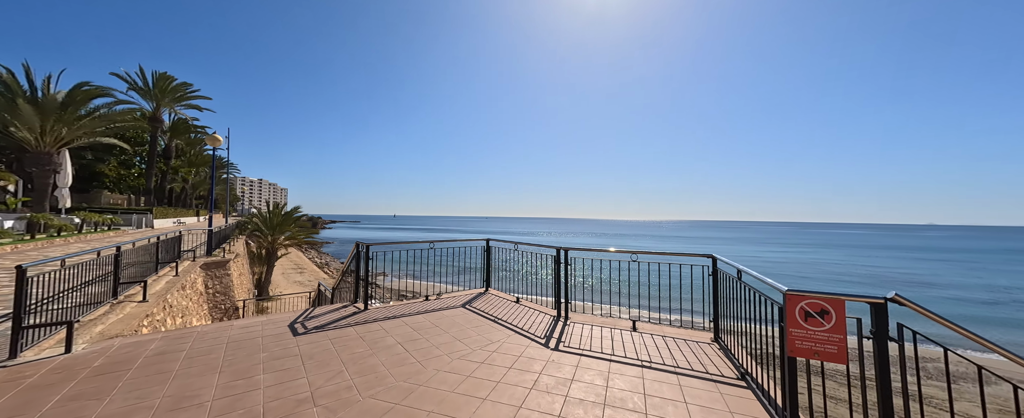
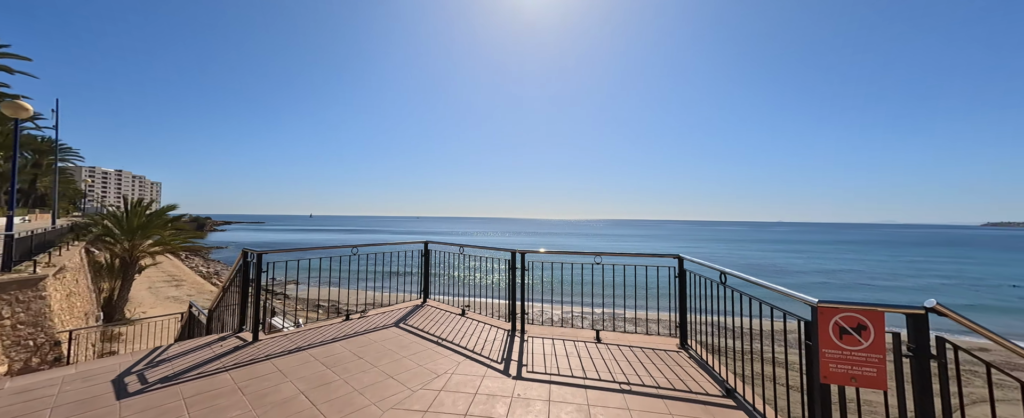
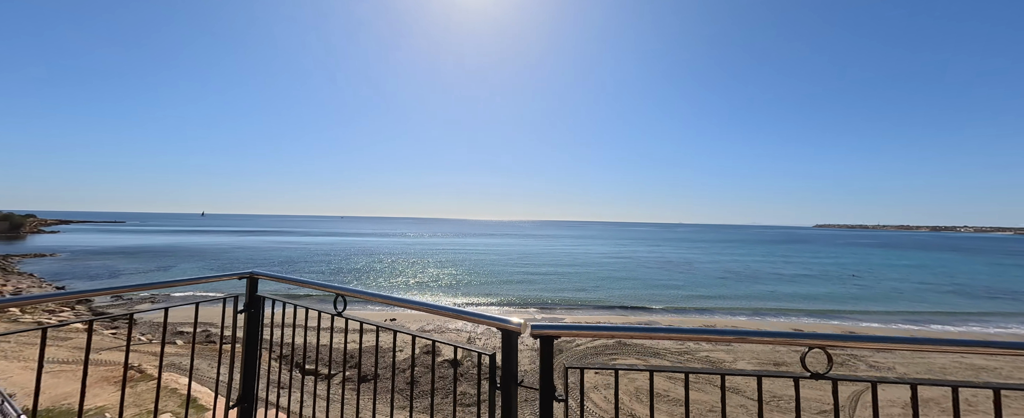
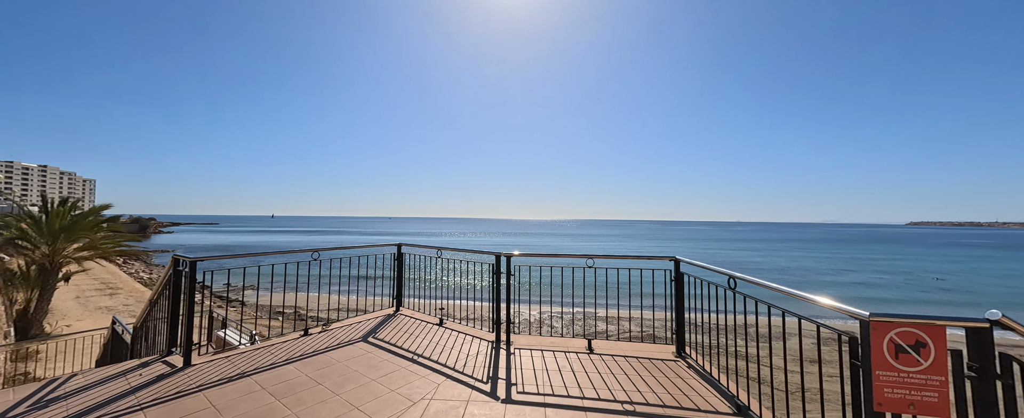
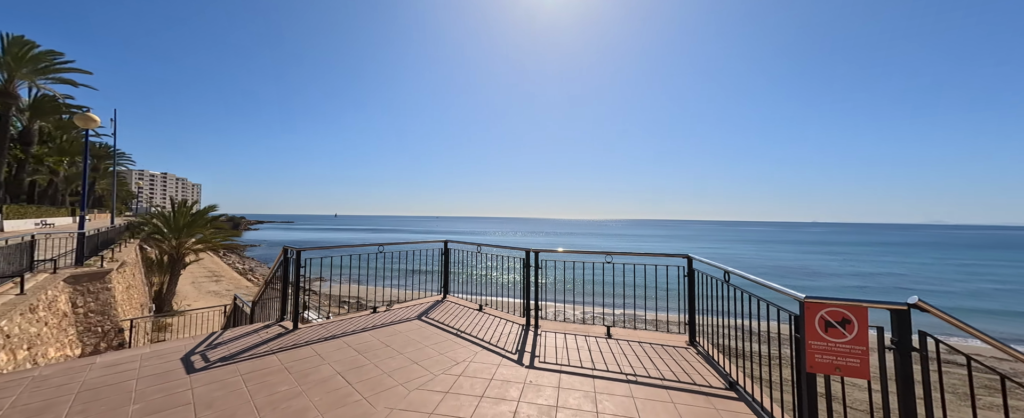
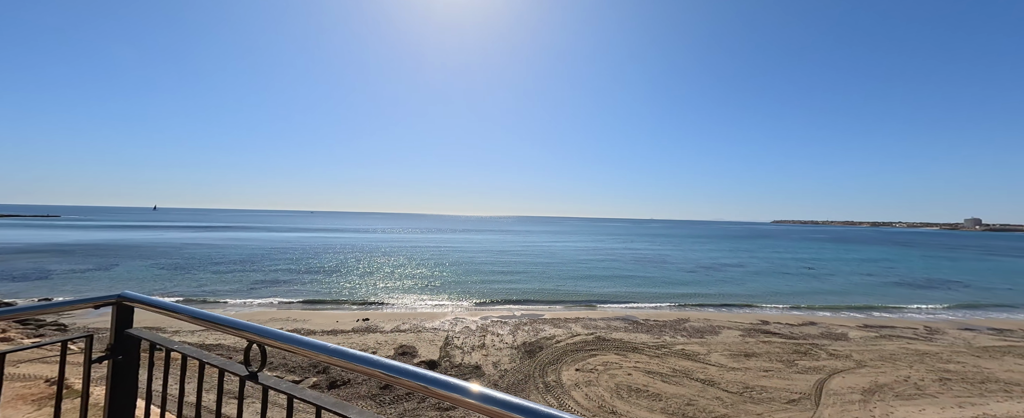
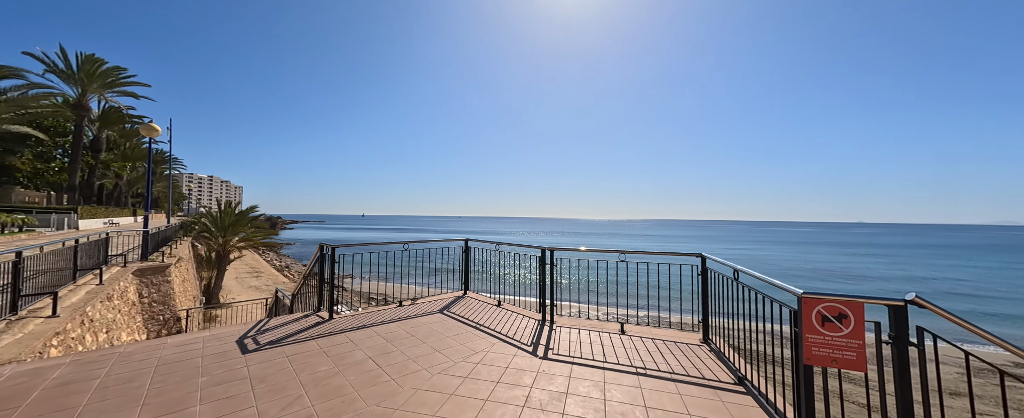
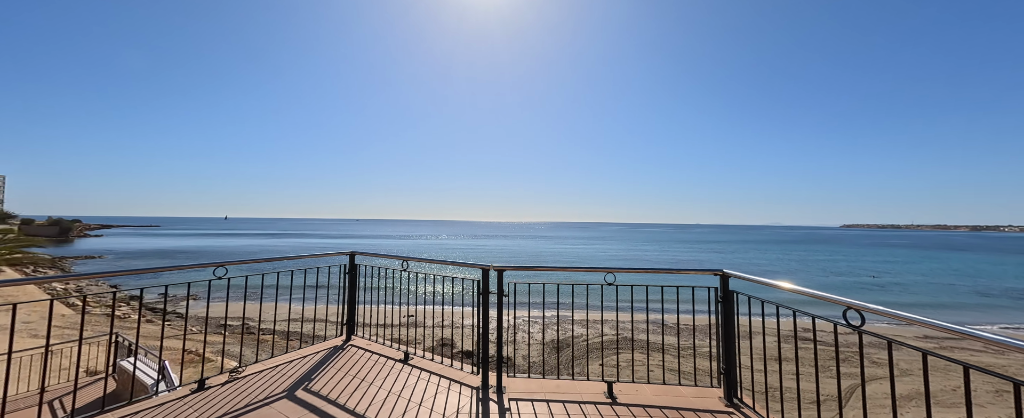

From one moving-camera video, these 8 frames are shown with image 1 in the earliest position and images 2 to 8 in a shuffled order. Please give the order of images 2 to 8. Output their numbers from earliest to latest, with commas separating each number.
7, 5, 2, 4, 8, 3, 6
